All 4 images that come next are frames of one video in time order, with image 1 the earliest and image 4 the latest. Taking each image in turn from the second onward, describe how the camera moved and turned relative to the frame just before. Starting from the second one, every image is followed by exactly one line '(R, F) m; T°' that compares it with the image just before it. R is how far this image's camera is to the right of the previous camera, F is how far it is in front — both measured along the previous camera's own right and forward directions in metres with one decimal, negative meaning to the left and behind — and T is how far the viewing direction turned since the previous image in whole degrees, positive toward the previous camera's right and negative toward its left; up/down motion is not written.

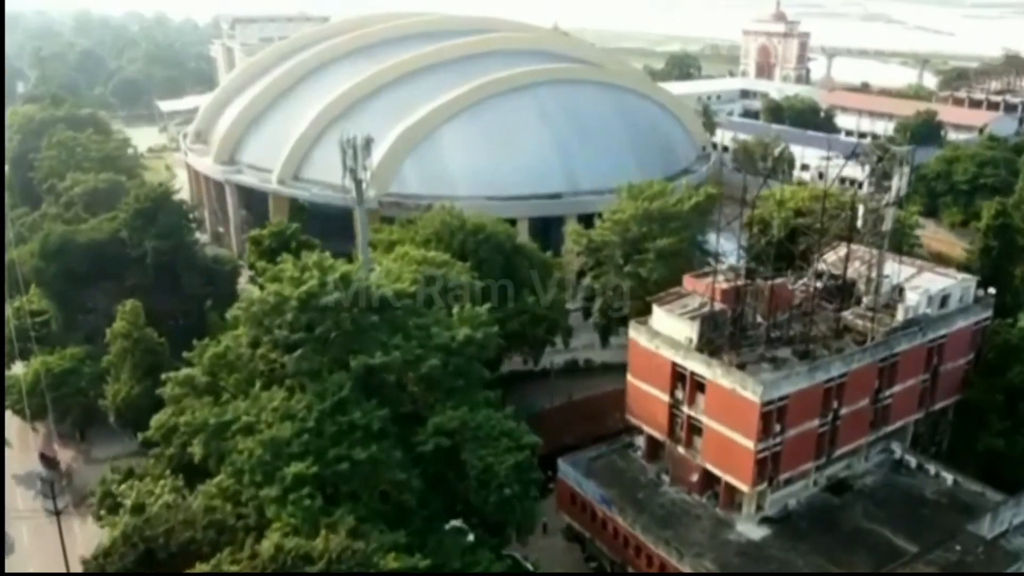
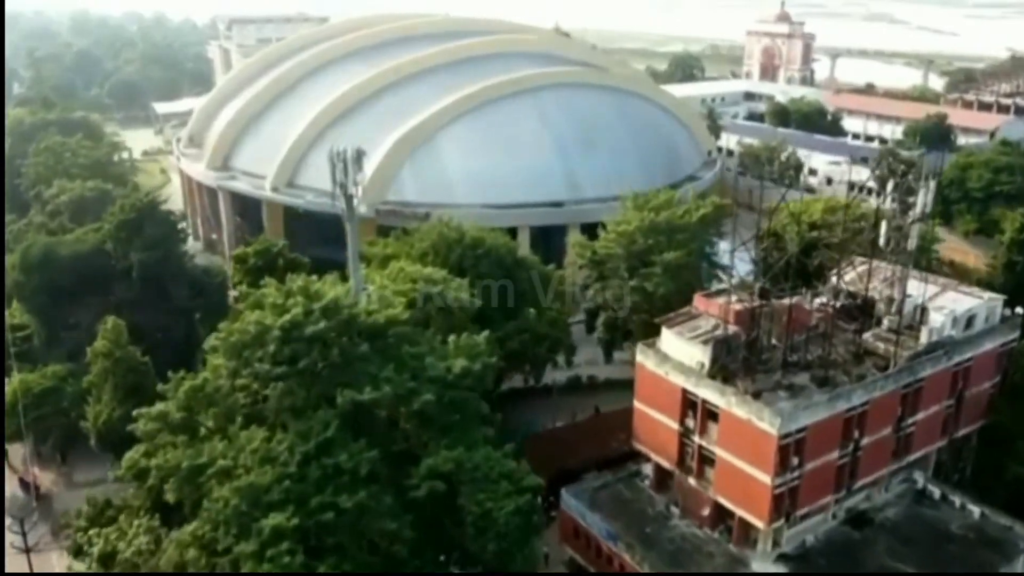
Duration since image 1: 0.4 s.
(0.0, +0.7) m; 0°
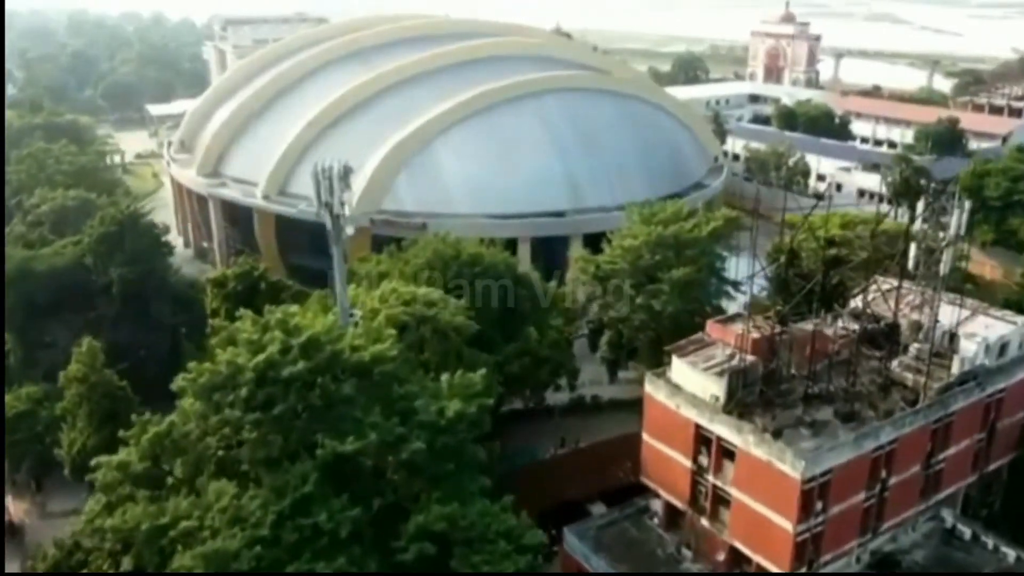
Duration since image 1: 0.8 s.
(0.0, +0.8) m; 0°
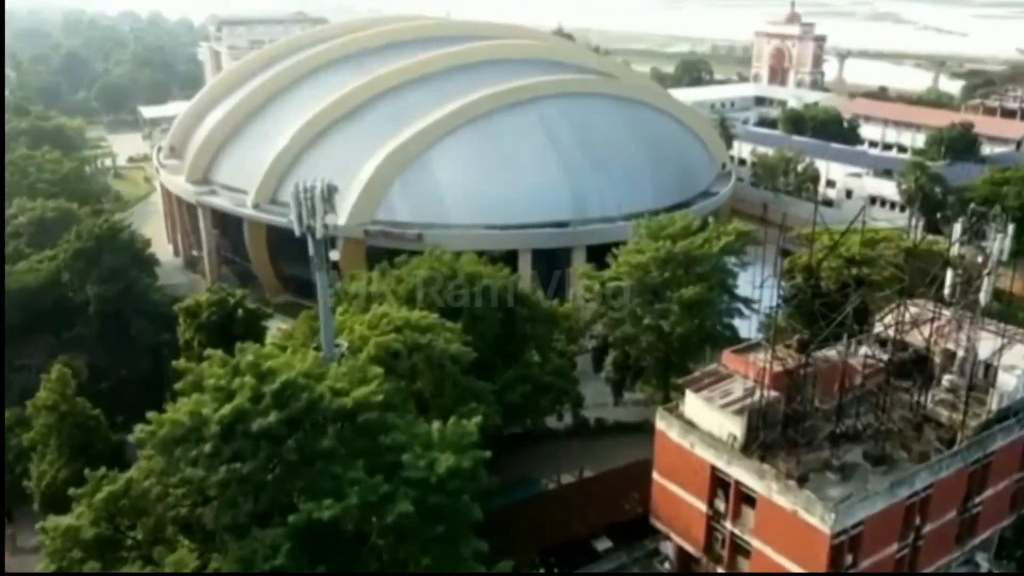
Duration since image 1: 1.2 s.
(0.0, +0.8) m; 0°
